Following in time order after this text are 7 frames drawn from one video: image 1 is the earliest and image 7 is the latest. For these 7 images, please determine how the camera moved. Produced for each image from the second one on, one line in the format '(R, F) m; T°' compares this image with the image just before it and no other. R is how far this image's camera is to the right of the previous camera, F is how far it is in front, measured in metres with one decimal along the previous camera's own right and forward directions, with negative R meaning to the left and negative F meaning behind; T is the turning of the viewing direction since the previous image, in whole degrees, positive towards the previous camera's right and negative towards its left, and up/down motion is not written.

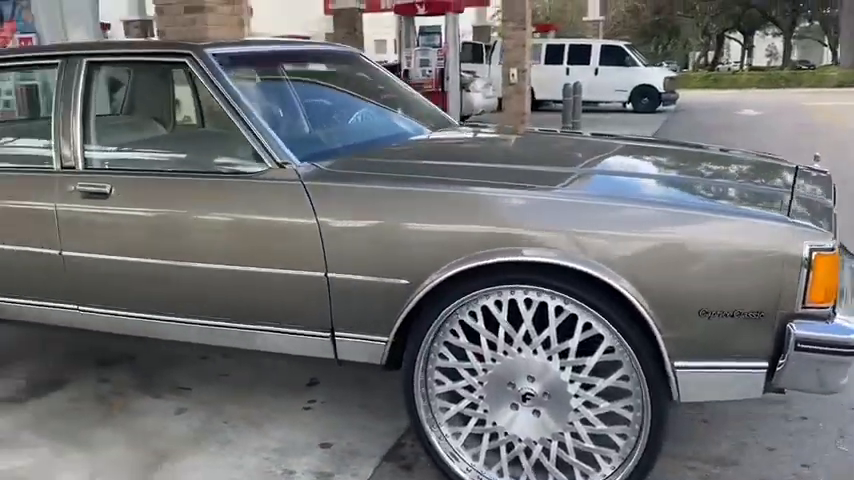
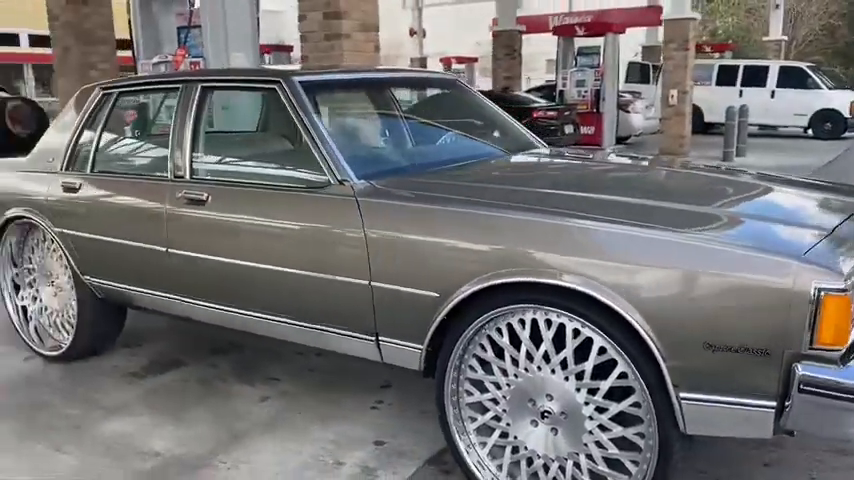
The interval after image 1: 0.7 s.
(+0.5, -0.1) m; -13°
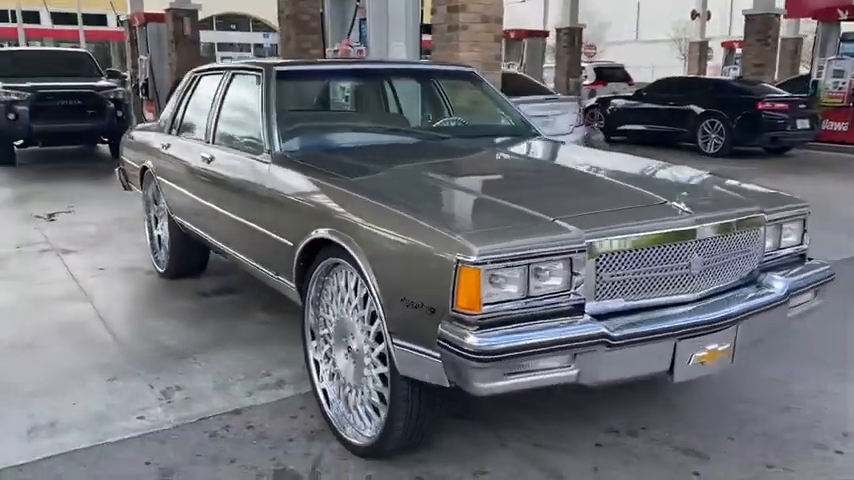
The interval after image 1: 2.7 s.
(+1.9, -0.2) m; -23°
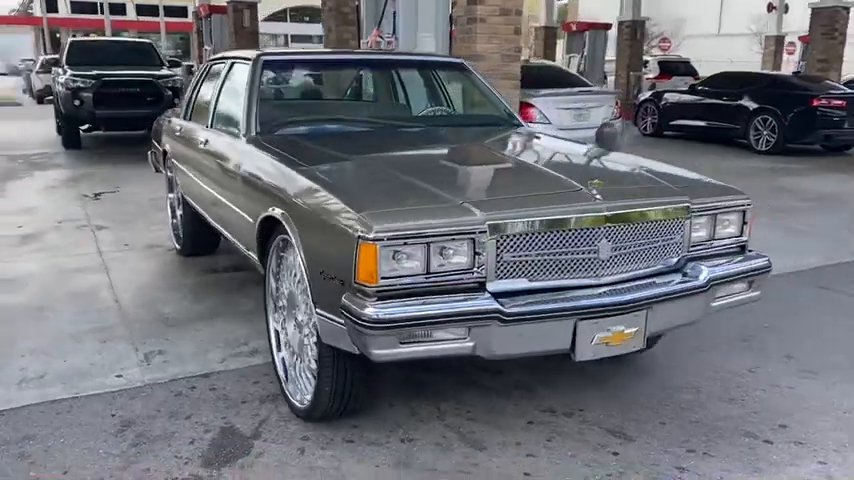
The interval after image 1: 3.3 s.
(+0.6, -0.2) m; -6°
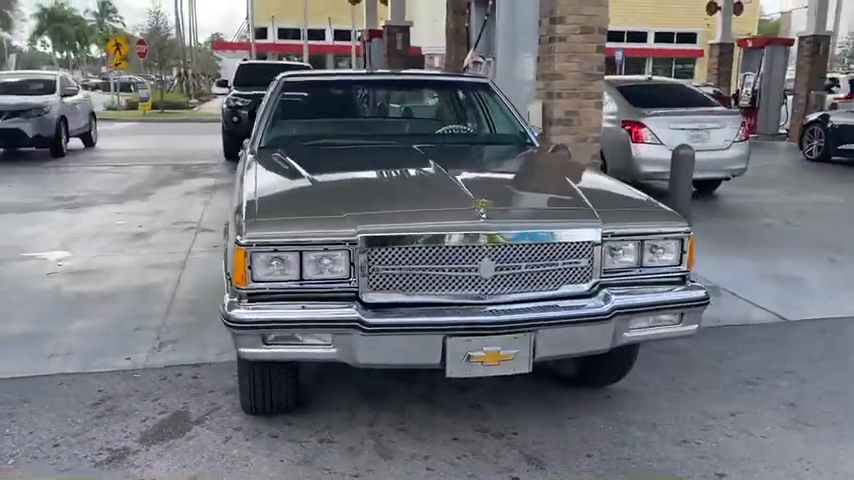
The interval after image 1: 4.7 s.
(+1.2, 0.0) m; -15°
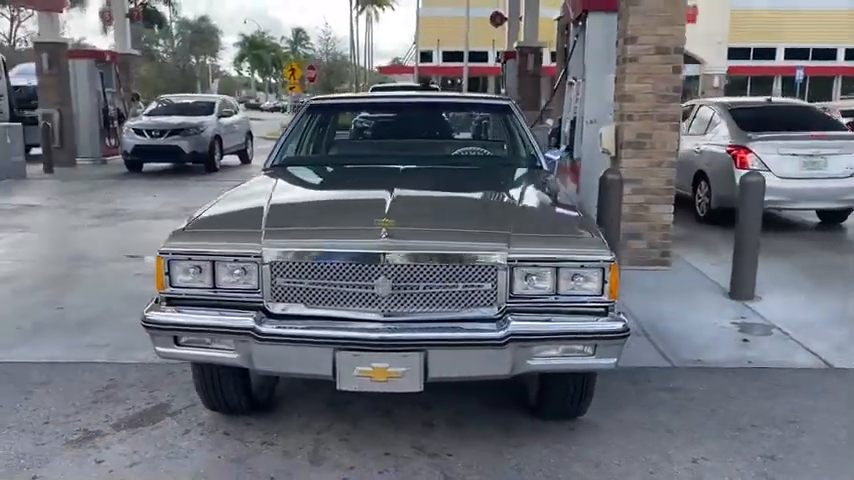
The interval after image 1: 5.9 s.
(+1.1, 0.0) m; -13°
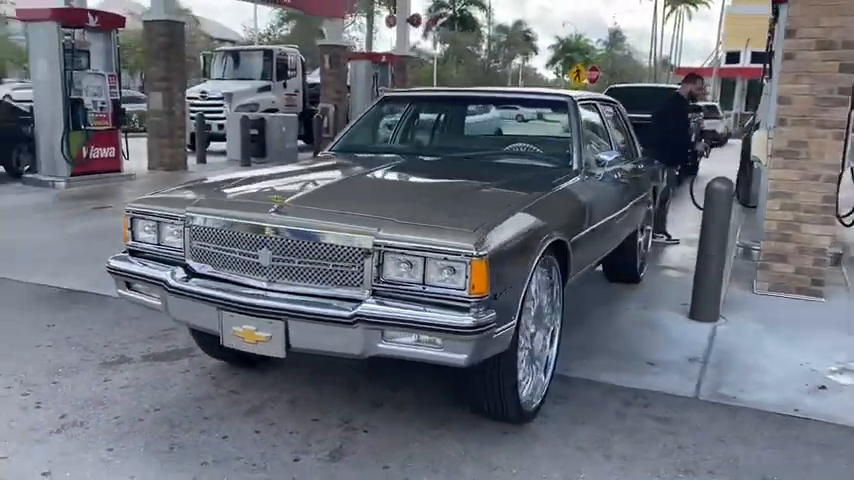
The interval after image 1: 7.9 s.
(+1.8, +0.3) m; -23°
